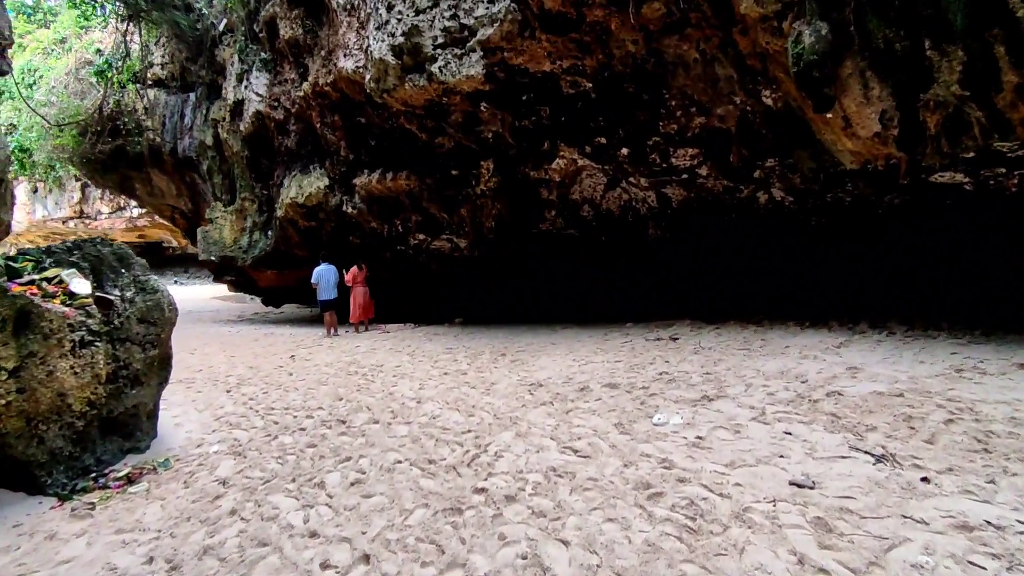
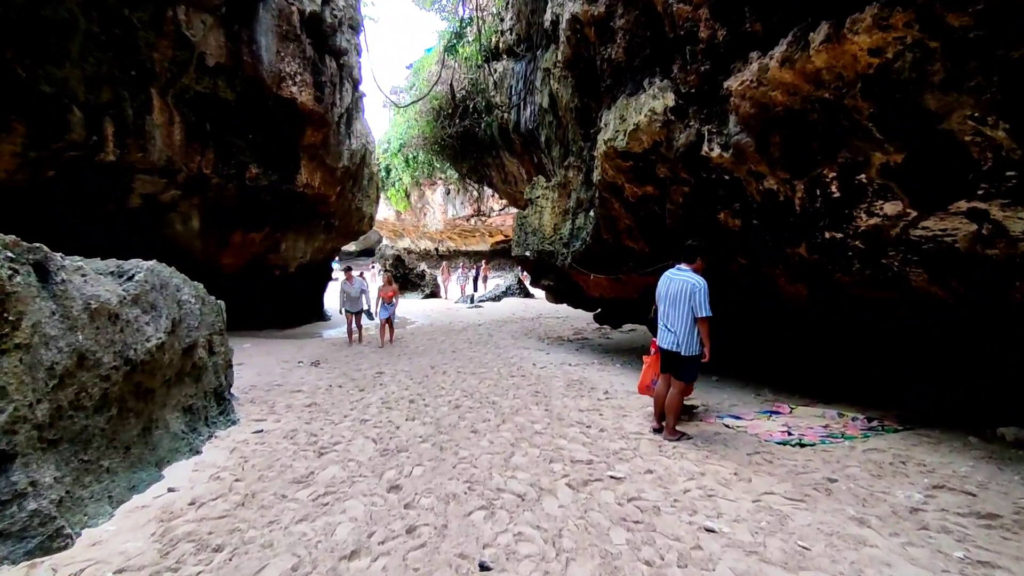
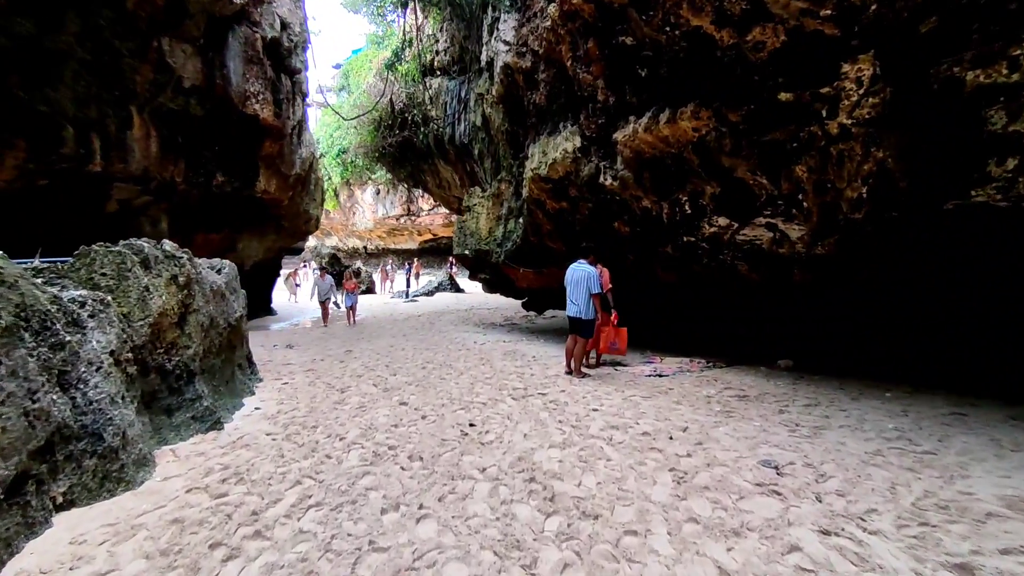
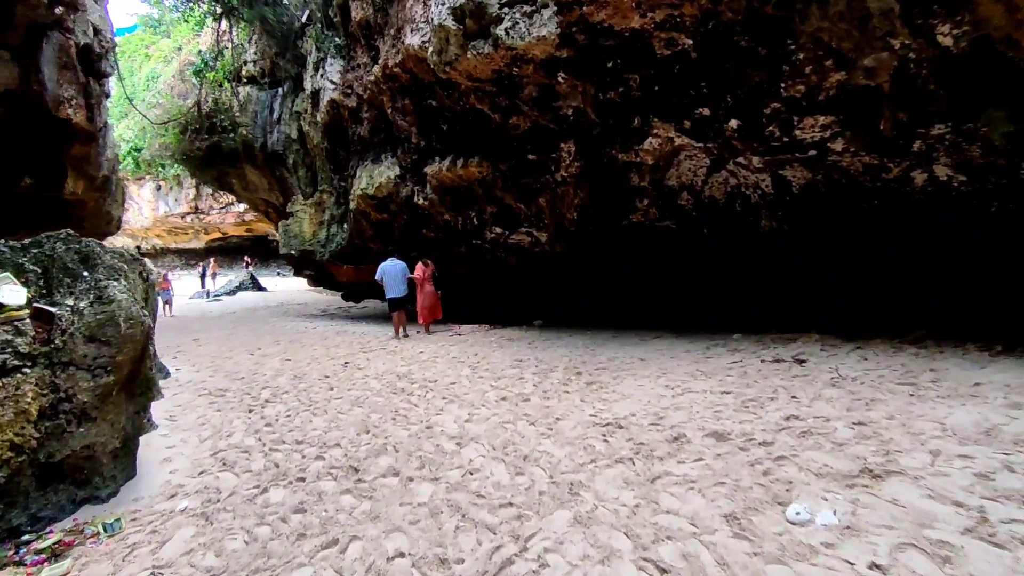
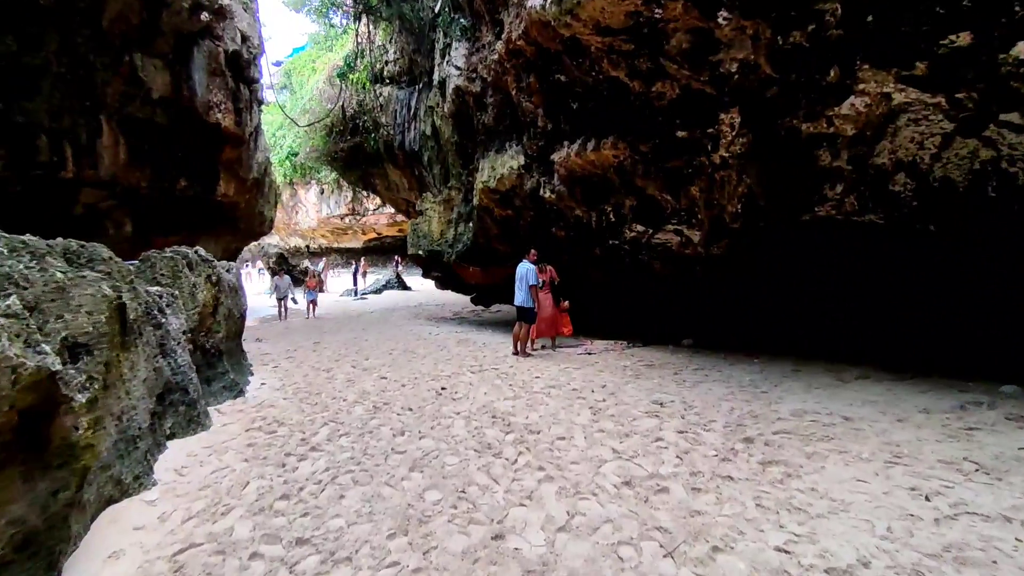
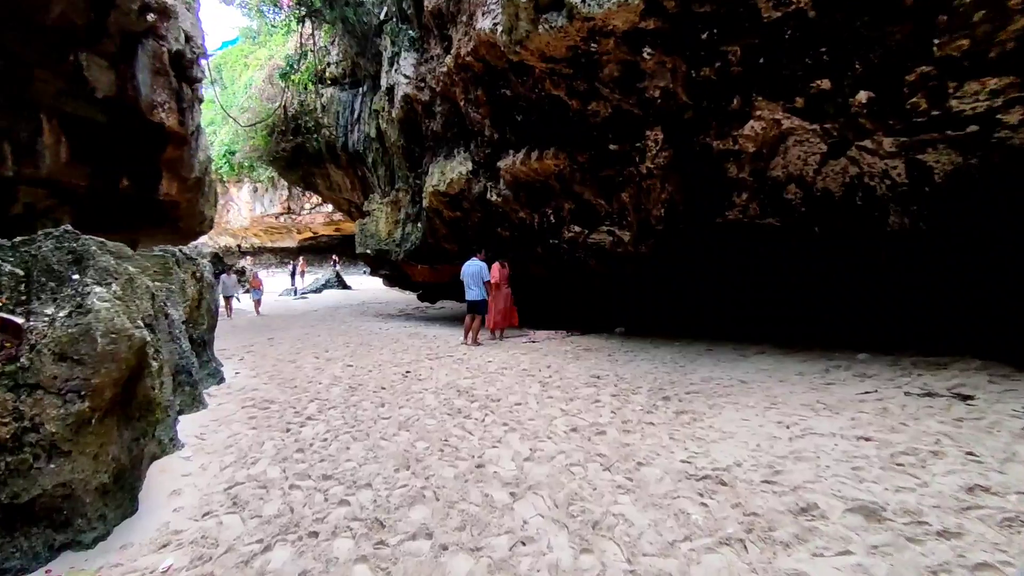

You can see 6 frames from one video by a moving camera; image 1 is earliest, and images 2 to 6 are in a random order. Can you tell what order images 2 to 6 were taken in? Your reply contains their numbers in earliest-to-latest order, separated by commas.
4, 6, 5, 3, 2
